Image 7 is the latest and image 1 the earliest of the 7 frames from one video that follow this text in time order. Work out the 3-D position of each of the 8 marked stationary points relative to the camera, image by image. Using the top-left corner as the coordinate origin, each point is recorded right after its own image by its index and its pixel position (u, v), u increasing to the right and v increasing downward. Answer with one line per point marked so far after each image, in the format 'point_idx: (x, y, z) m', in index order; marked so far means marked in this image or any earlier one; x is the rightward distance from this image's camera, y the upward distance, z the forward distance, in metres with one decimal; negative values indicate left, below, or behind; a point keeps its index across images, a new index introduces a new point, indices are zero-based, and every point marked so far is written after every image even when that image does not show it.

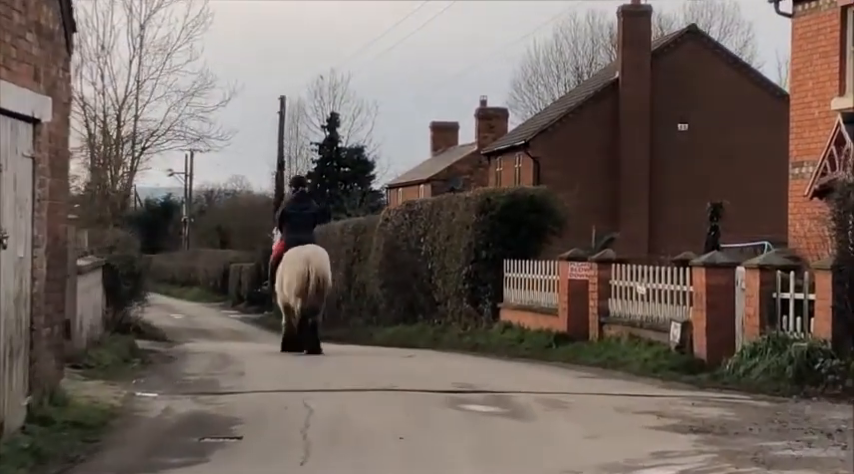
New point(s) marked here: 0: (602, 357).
0: (+2.5, -1.8, +19.1) m
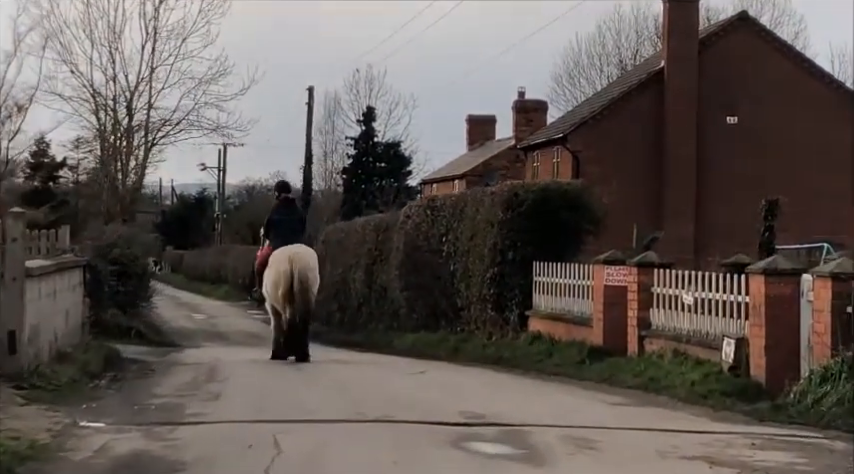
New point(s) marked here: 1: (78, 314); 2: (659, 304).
0: (+2.7, -1.8, +16.4) m
1: (-5.3, -1.2, +19.7) m
2: (+3.2, -0.9, +17.9) m
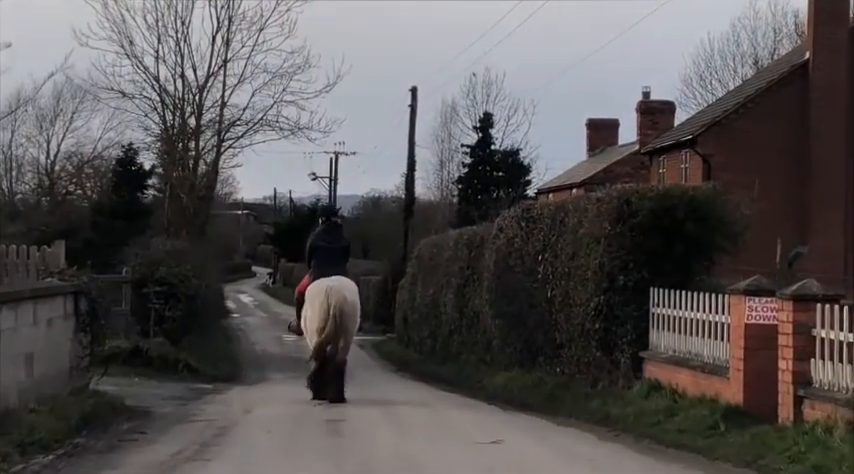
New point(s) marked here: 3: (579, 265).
0: (+3.3, -2.0, +11.4) m
1: (-4.3, -1.4, +15.5) m
2: (+3.9, -1.1, +12.8) m
3: (+2.2, -0.4, +18.5) m
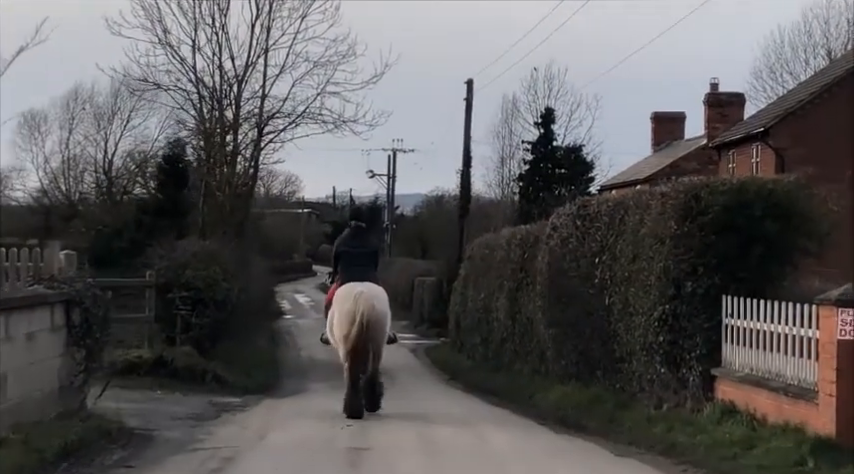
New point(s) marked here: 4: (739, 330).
0: (+3.4, -2.0, +9.2) m
1: (-3.9, -1.4, +13.6) m
2: (+4.1, -1.2, +10.6) m
3: (+2.7, -0.4, +16.3) m
4: (+3.5, -1.0, +14.7) m
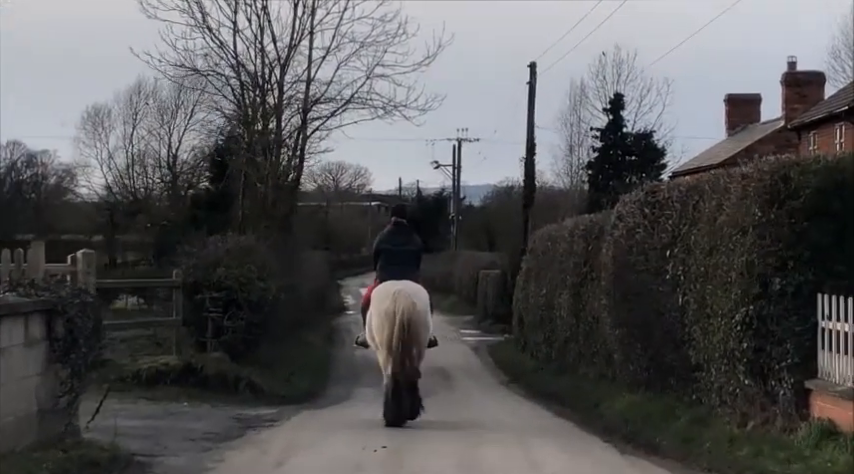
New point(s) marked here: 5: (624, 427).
0: (+3.5, -1.9, +6.9) m
1: (-3.6, -1.4, +11.7) m
2: (+4.3, -1.1, +8.2) m
3: (+3.1, -0.3, +14.0) m
4: (+3.9, -0.9, +12.3) m
5: (+2.5, -2.4, +16.4) m
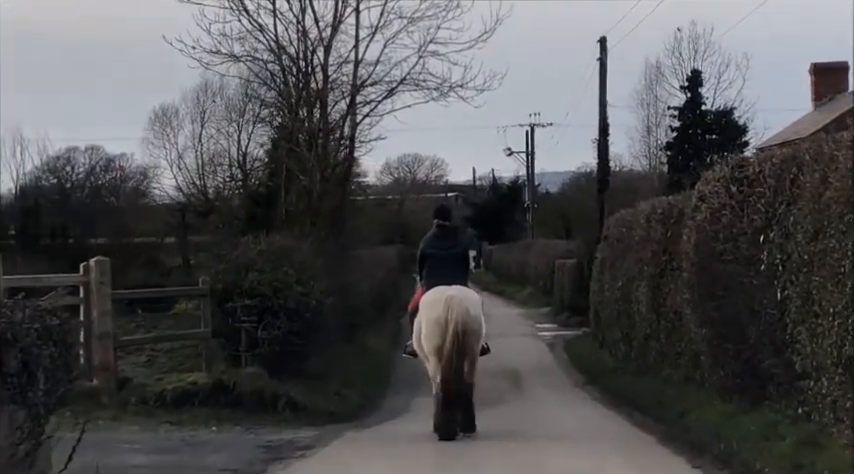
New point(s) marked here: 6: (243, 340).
0: (+3.5, -1.8, +4.2) m
1: (-3.3, -1.5, +9.4) m
2: (+4.3, -0.9, +5.5) m
3: (+3.5, -0.1, +11.4) m
4: (+4.2, -0.7, +9.6) m
5: (+3.1, -2.2, +13.8) m
6: (-2.7, -1.5, +19.3) m
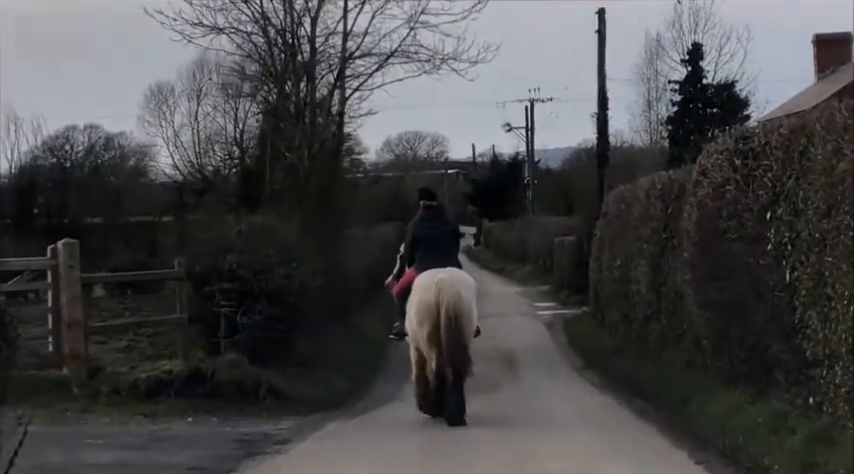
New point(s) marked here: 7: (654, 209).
0: (+3.3, -1.7, +3.3) m
1: (-3.5, -1.4, +8.5) m
2: (+4.1, -0.8, +4.5) m
3: (+3.3, +0.1, +10.4) m
4: (+4.0, -0.6, +8.7) m
5: (+2.9, -2.0, +12.9) m
6: (-2.9, -1.2, +18.3) m
7: (+3.4, +0.4, +19.6) m
